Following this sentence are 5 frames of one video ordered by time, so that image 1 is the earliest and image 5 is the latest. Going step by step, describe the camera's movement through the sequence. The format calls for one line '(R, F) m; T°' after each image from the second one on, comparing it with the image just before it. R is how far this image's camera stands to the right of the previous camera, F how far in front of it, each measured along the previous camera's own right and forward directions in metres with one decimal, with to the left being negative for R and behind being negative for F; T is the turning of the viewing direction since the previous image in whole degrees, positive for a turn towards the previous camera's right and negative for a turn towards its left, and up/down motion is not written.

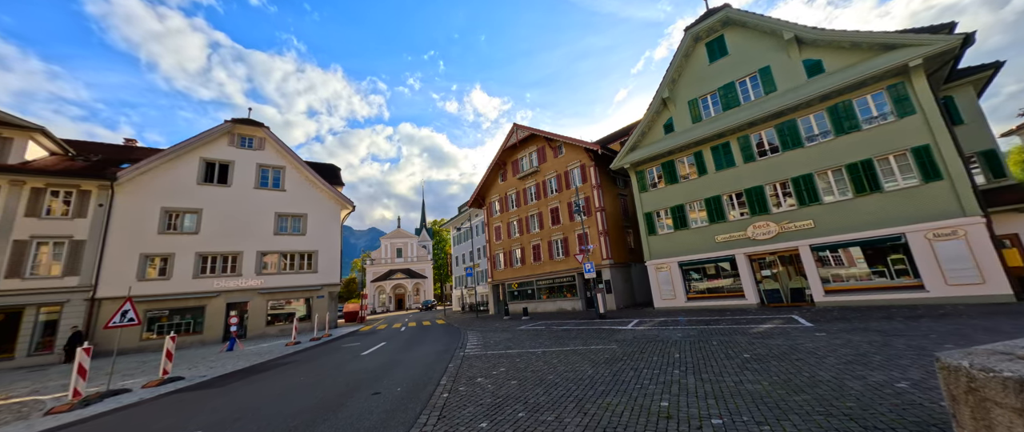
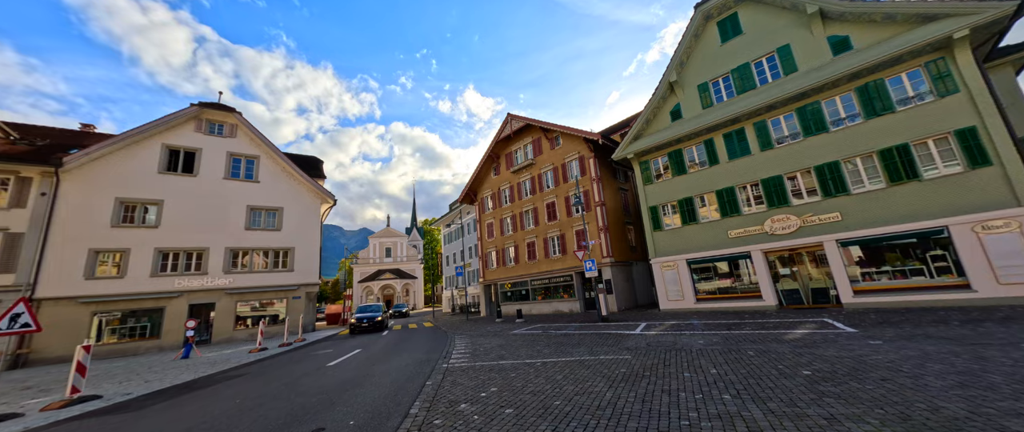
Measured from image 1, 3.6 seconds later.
(-0.1, +1.9) m; +2°
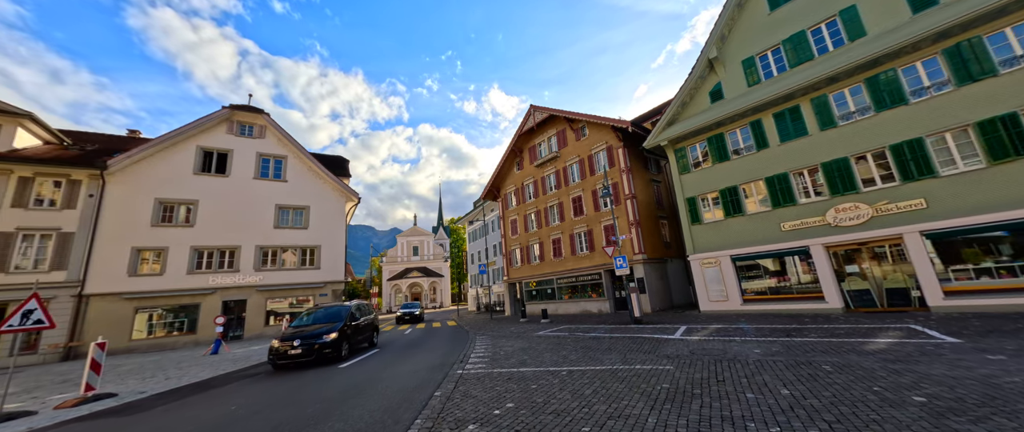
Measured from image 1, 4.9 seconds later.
(+0.2, +1.1) m; -4°
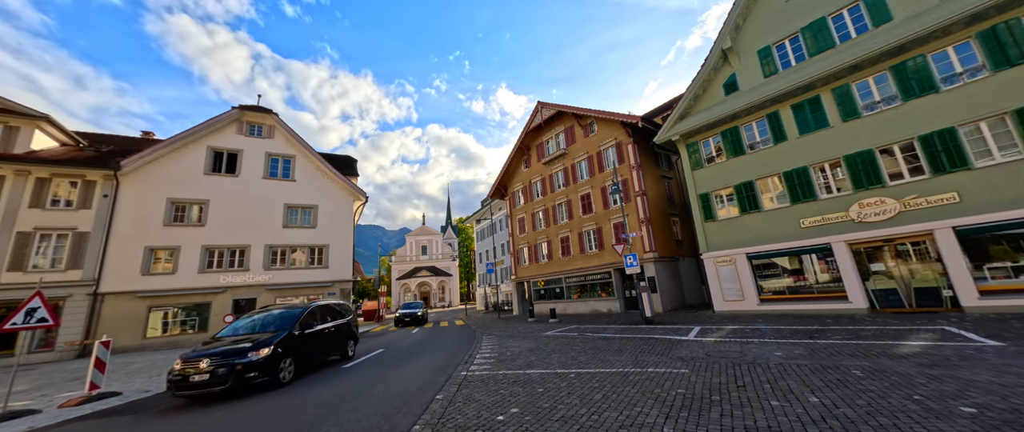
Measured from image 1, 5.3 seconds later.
(+0.1, +0.4) m; -1°
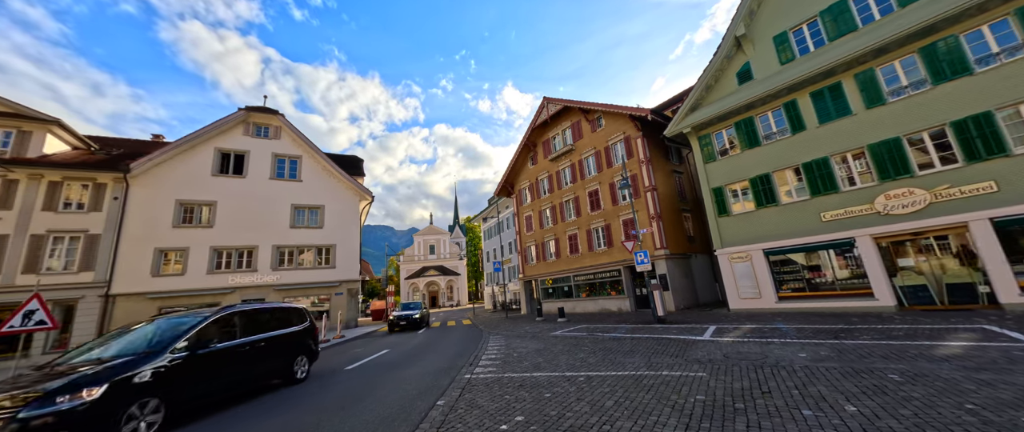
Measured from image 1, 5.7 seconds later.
(+0.1, +0.4) m; -1°
